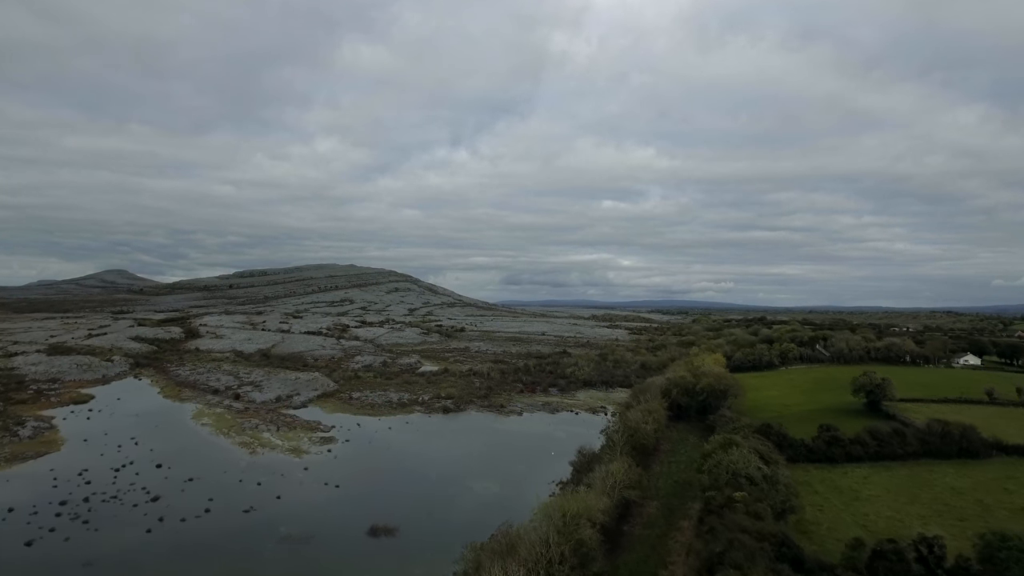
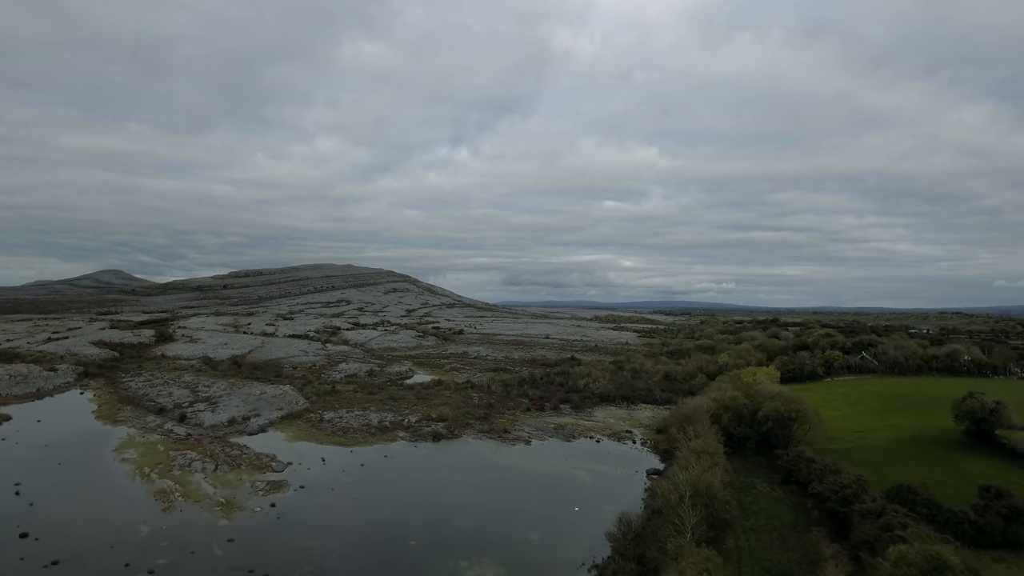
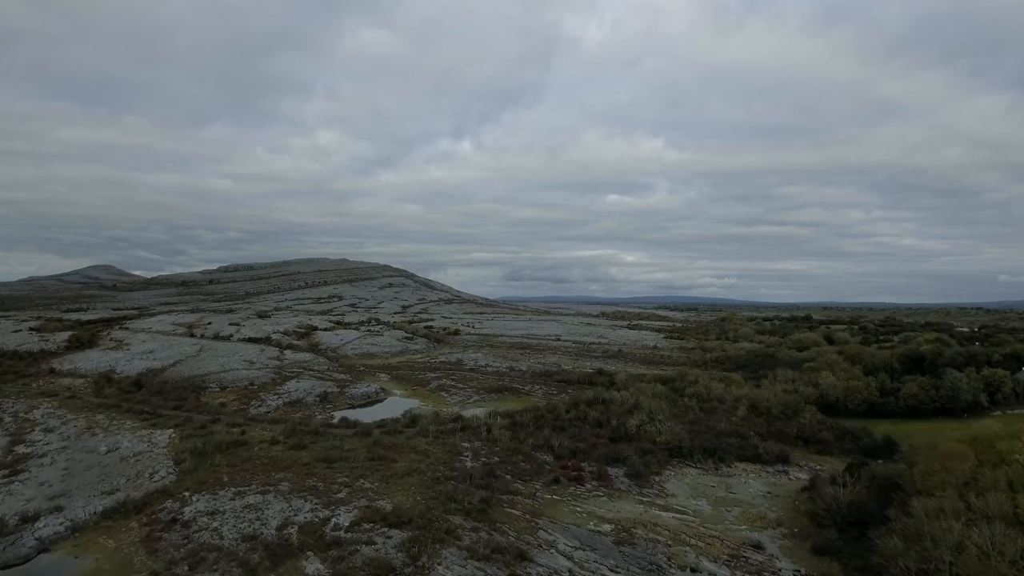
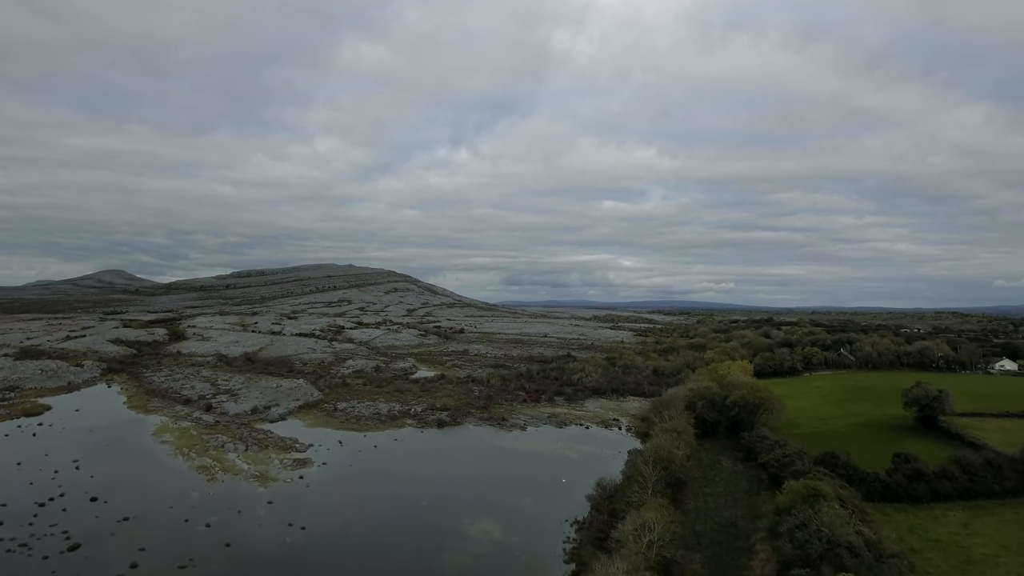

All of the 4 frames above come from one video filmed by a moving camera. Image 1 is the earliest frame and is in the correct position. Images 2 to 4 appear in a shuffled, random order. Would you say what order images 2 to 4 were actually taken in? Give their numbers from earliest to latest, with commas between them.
4, 2, 3
